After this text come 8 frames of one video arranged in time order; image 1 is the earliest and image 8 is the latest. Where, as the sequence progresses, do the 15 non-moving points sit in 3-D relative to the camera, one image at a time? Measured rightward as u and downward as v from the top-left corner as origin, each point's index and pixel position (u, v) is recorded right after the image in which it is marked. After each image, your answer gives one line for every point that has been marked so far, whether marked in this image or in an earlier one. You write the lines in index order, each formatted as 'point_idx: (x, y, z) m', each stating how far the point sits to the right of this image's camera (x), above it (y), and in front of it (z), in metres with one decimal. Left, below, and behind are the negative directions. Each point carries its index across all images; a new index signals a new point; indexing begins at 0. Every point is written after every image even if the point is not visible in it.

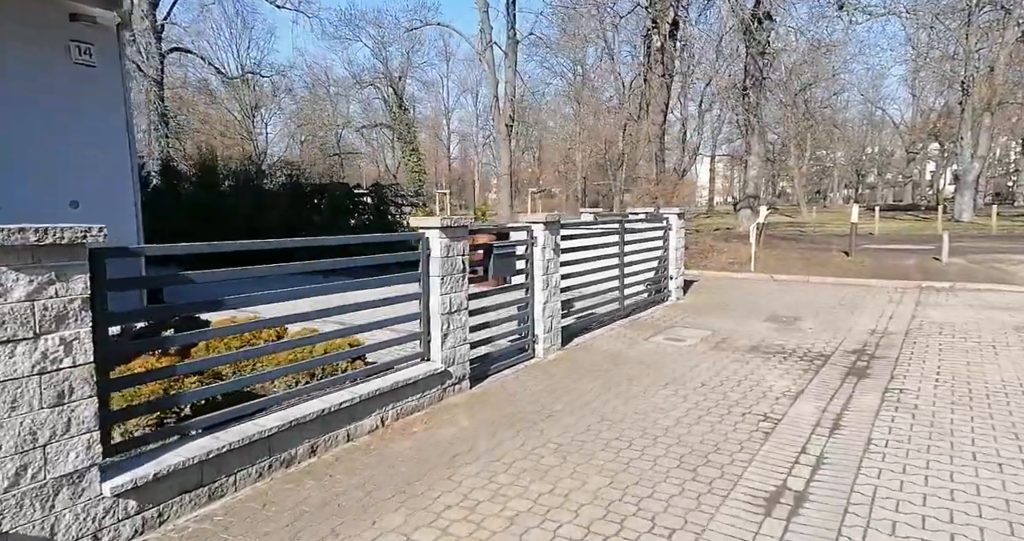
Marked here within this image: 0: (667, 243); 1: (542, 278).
0: (+2.3, +0.4, +10.1) m
1: (+0.3, 0.0, +6.2) m
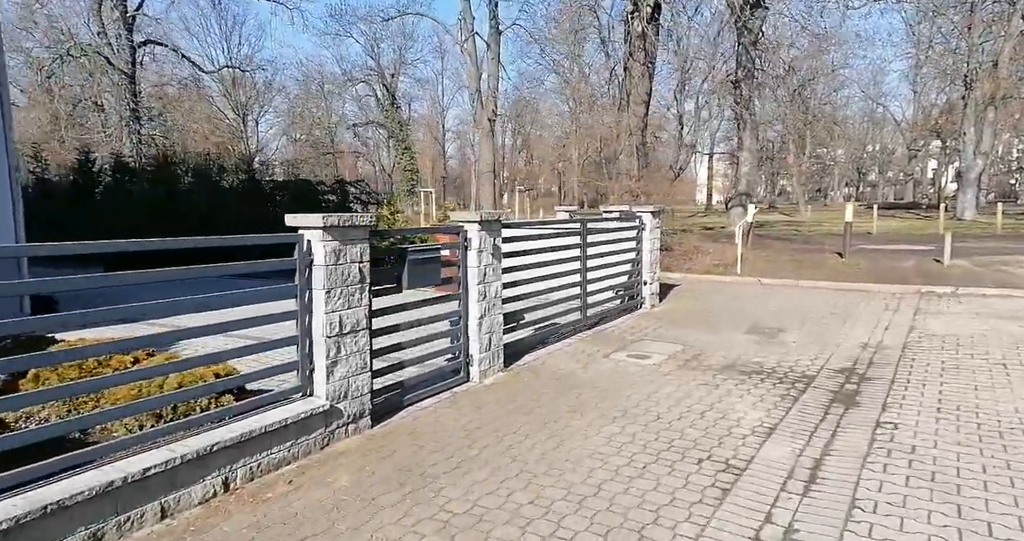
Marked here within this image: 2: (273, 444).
0: (+1.7, +0.4, +9.2) m
1: (-0.3, -0.1, +5.3) m
2: (-1.2, -0.9, +3.4) m
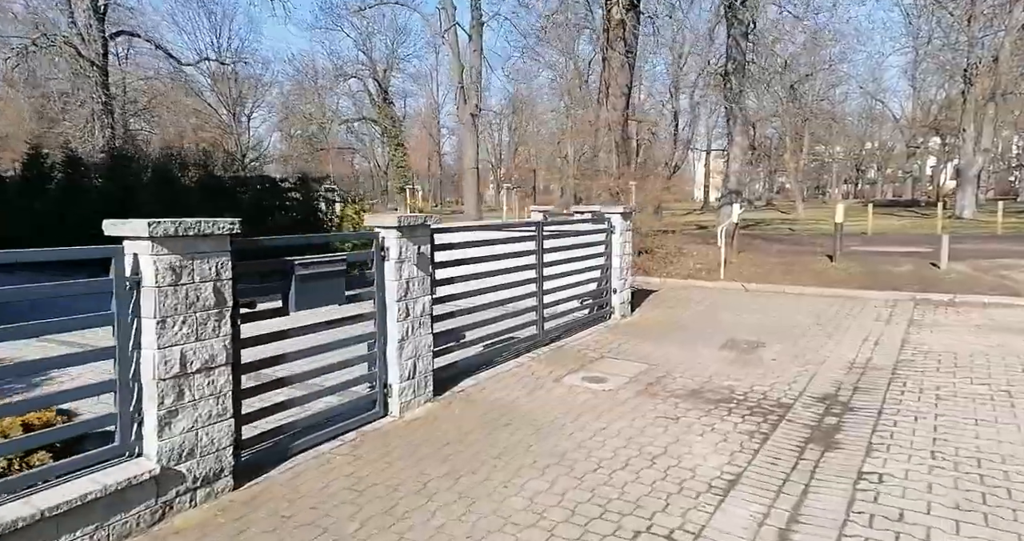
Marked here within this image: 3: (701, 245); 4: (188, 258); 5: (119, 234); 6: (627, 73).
0: (+1.2, +0.3, +8.5) m
1: (-0.8, -0.2, +4.5) m
2: (-1.7, -1.0, +2.7) m
3: (+4.0, +0.5, +14.5) m
4: (-1.4, 0.0, +3.0) m
5: (-1.7, +0.1, +2.9) m
6: (+2.2, +3.7, +13.1) m
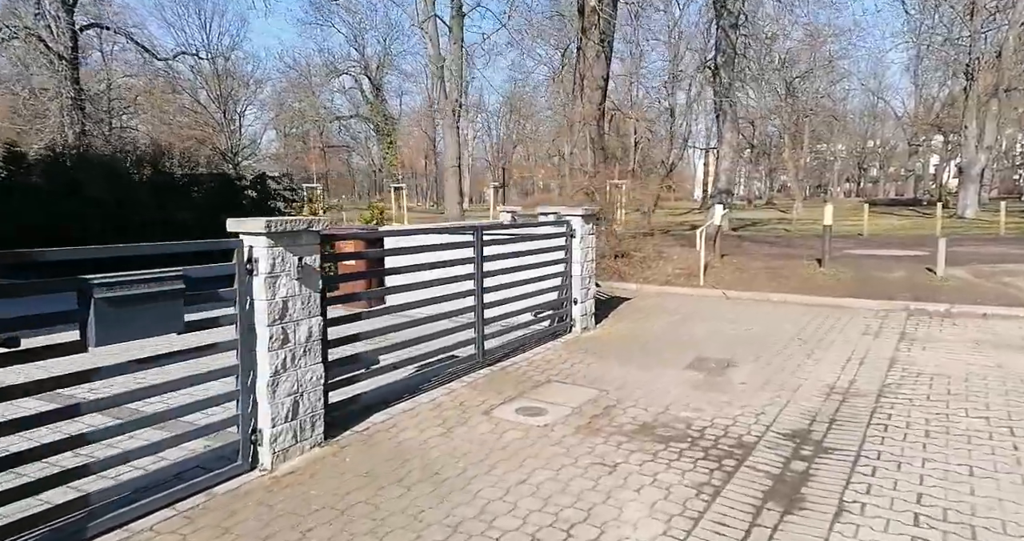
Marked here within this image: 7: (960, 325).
0: (+0.7, +0.2, +7.7) m
1: (-1.3, -0.3, +3.7) m
2: (-2.3, -1.1, +1.9) m
3: (+3.4, +0.5, +13.7) m
4: (-2.0, -0.1, +2.3) m
5: (-2.2, 0.0, +2.1) m
6: (+1.7, +3.6, +12.2) m
7: (+5.6, -0.7, +8.6) m
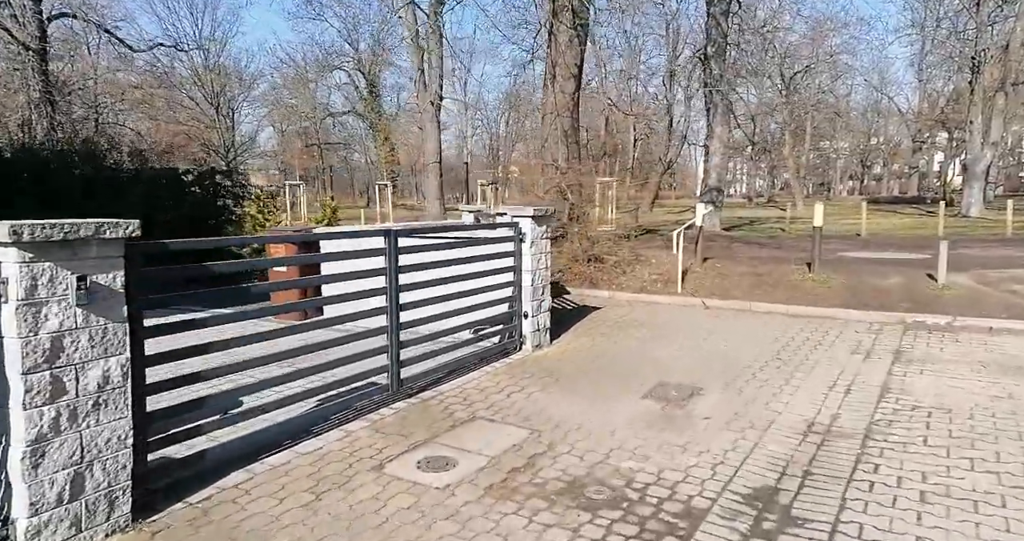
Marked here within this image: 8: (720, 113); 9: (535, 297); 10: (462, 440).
0: (+0.1, +0.1, +6.7) m
1: (-1.9, -0.4, +2.8) m
2: (-2.9, -1.2, +1.0) m
3: (+2.9, +0.4, +12.7) m
4: (-2.6, -0.2, +1.3) m
5: (-2.8, -0.1, +1.2) m
6: (+1.1, +3.6, +11.3) m
7: (+5.0, -0.8, +7.7) m
8: (+5.8, +4.4, +19.0) m
9: (+0.3, -0.3, +7.0) m
10: (-0.3, -1.1, +4.5) m
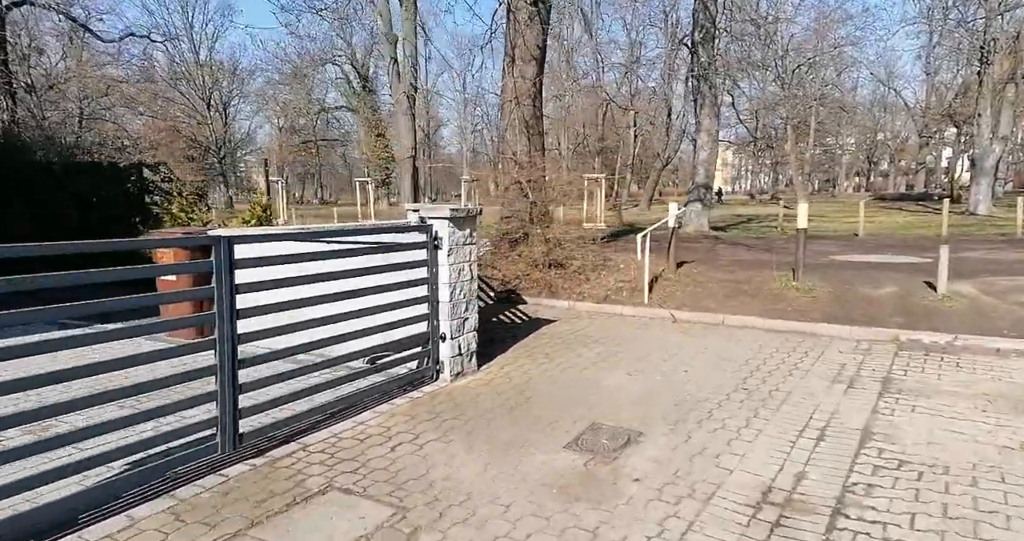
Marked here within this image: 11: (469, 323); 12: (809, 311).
0: (-0.7, 0.0, +5.6) m
1: (-2.7, -0.6, +1.7) m
2: (-3.7, -1.4, -0.1) m
3: (+2.2, +0.3, +11.6) m
4: (-3.4, -0.4, +0.2) m
5: (-3.6, -0.3, +0.1) m
6: (+0.4, +3.5, +10.1) m
7: (+4.3, -0.9, +6.5) m
8: (+5.1, +4.3, +17.8) m
9: (-0.5, -0.4, +5.8) m
10: (-1.1, -1.3, +3.3) m
11: (-0.4, -0.5, +6.0) m
12: (+3.8, -0.5, +8.6) m
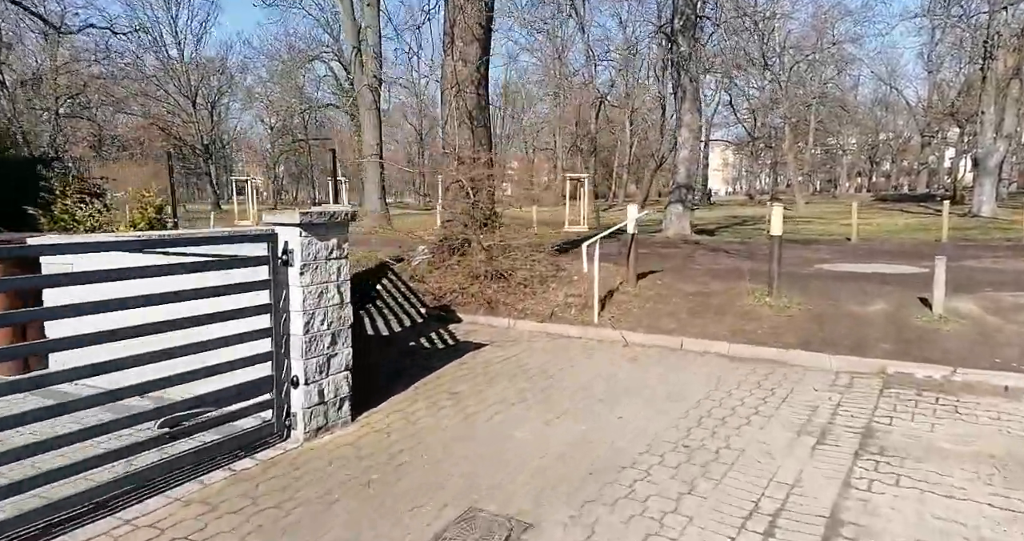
0: (-1.5, -0.2, +4.3) m
1: (-3.5, -0.8, +0.4) m
2: (-4.5, -1.6, -1.4) m
3: (+1.3, +0.1, +10.3) m
4: (-4.2, -0.5, -1.1) m
5: (-4.5, -0.4, -1.2) m
6: (-0.4, +3.3, +8.8) m
7: (+3.5, -1.1, +5.2) m
8: (+4.3, +4.1, +16.5) m
9: (-1.3, -0.6, +4.5) m
10: (-1.9, -1.4, +2.0) m
11: (-1.2, -0.6, +4.7) m
12: (+2.9, -0.7, +7.3) m
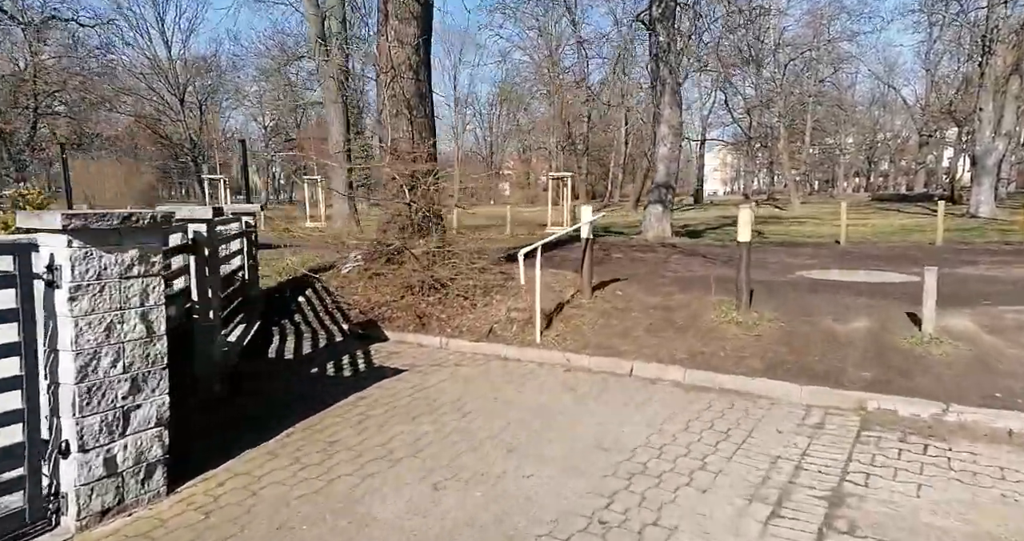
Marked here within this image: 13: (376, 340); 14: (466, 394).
0: (-2.2, -0.3, +3.3) m
1: (-4.2, -0.9, -0.7) m
2: (-5.2, -1.7, -2.5) m
3: (+0.6, 0.0, +9.2) m
4: (-4.9, -0.7, -2.1) m
5: (-5.2, -0.6, -2.3) m
6: (-1.2, +3.2, +7.8) m
7: (+2.8, -1.2, +4.2) m
8: (+3.5, +4.0, +15.4) m
9: (-2.0, -0.7, +3.5) m
10: (-2.6, -1.5, +1.0) m
11: (-1.9, -0.8, +3.7) m
12: (+2.2, -0.8, +6.2) m
13: (-1.5, -0.8, +7.5) m
14: (-0.4, -1.0, +5.8) m
